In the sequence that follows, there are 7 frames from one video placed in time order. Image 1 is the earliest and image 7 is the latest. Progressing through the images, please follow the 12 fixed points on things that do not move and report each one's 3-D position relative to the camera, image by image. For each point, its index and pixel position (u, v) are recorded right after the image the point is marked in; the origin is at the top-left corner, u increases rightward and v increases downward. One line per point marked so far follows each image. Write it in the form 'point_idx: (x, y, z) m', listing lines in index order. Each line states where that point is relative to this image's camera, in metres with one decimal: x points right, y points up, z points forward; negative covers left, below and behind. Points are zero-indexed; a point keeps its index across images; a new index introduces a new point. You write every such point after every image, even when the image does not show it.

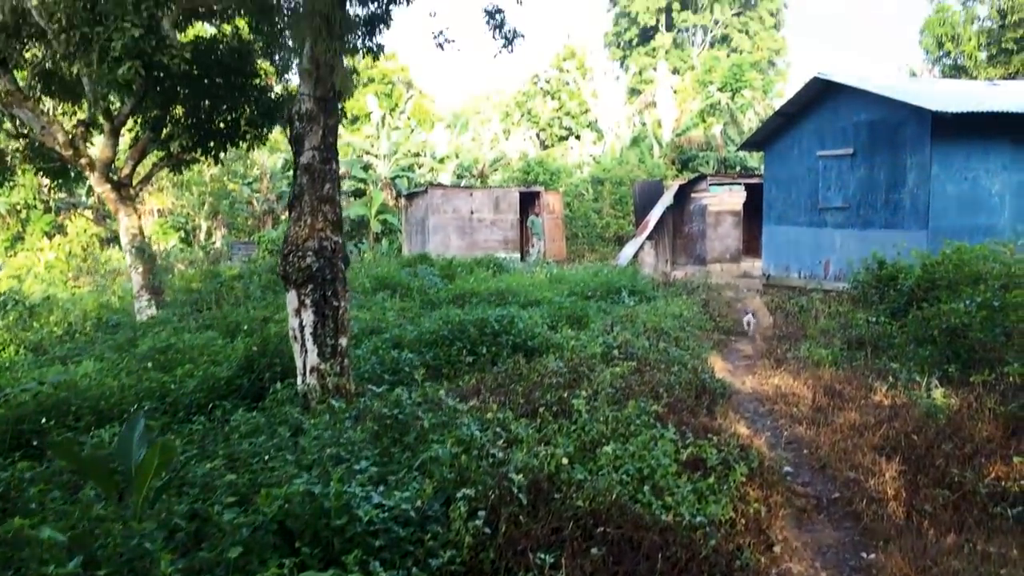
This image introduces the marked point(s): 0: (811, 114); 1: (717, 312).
0: (+4.2, +2.4, +11.9) m
1: (+2.2, -0.3, +9.2) m
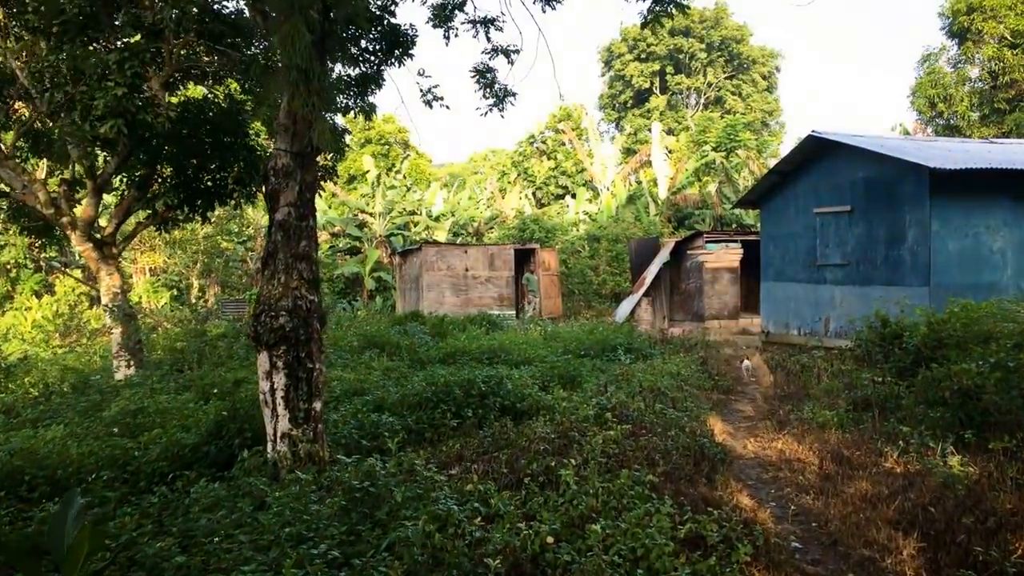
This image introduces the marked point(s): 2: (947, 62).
0: (+4.1, +1.6, +11.8) m
1: (+2.2, -0.9, +8.9) m
2: (+9.7, +5.1, +18.8) m
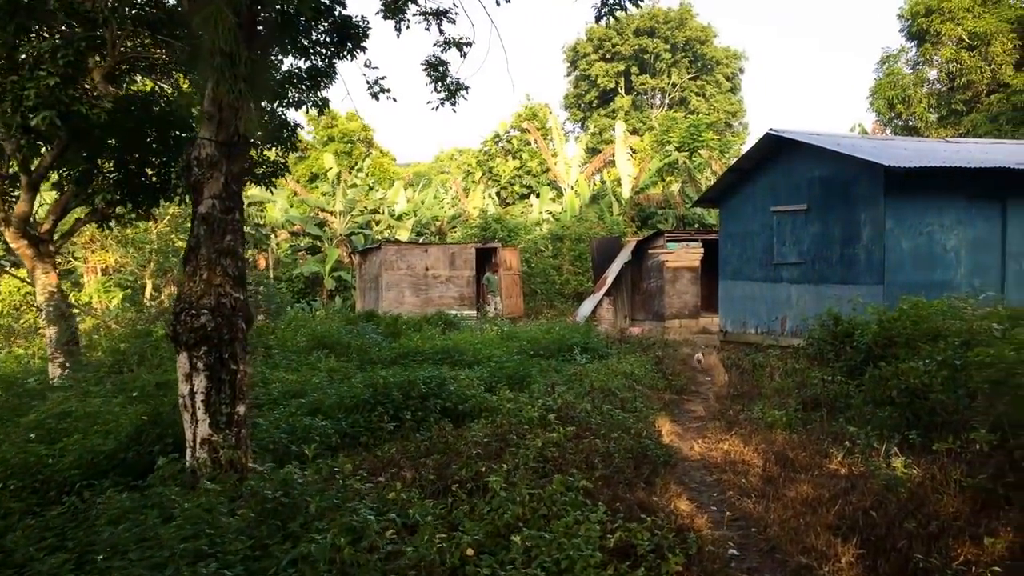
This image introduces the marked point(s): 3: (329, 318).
0: (+3.5, +1.6, +11.7) m
1: (+1.7, -0.9, +8.8) m
2: (+8.8, +5.1, +19.0) m
3: (-3.3, -0.5, +15.2) m
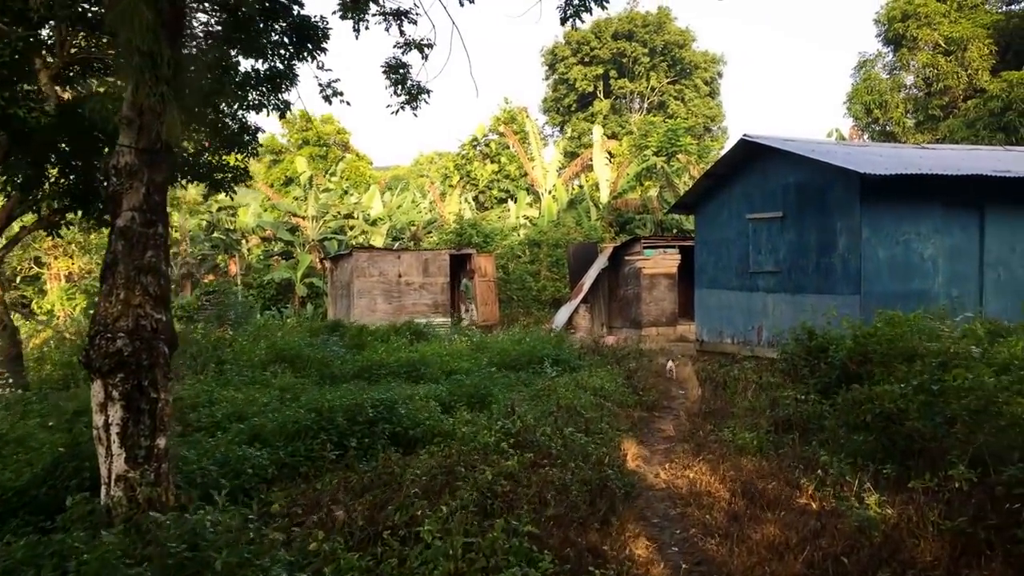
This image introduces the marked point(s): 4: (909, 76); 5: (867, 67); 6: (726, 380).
0: (+3.1, +1.5, +11.5) m
1: (+1.3, -1.0, +8.6) m
2: (+8.3, +4.9, +18.9) m
3: (-3.8, -0.7, +14.9) m
4: (+8.6, +4.6, +18.3) m
5: (+8.0, +5.0, +19.1) m
6: (+2.1, -0.9, +8.3) m
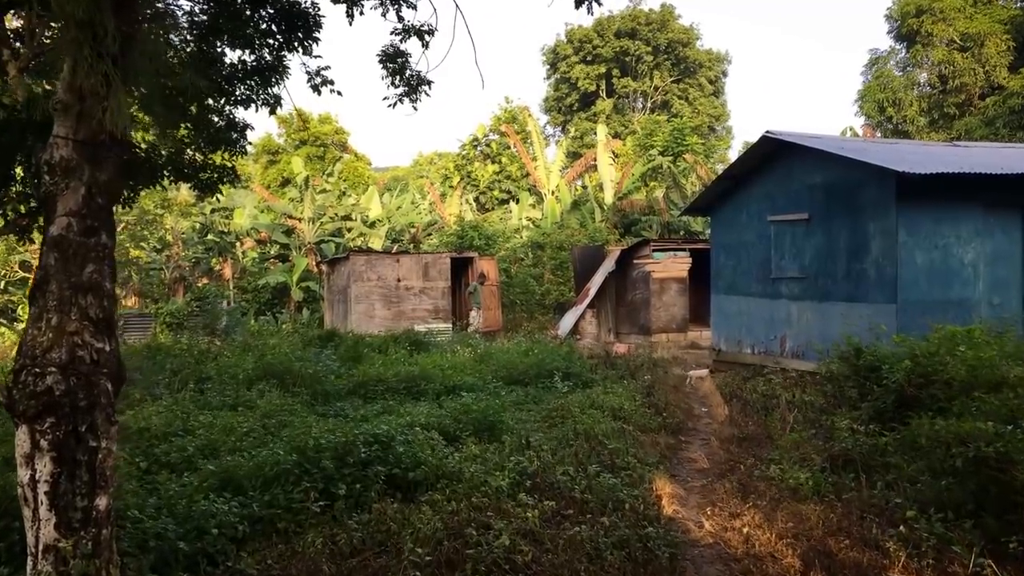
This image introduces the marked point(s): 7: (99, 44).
0: (+3.2, +1.4, +10.8) m
1: (+1.4, -1.1, +7.8) m
2: (+8.3, +4.8, +18.2) m
3: (-3.7, -0.8, +14.2) m
4: (+8.7, +4.6, +17.6) m
5: (+8.1, +4.9, +18.4) m
6: (+2.2, -1.0, +7.6) m
7: (-1.5, +0.9, +3.0) m
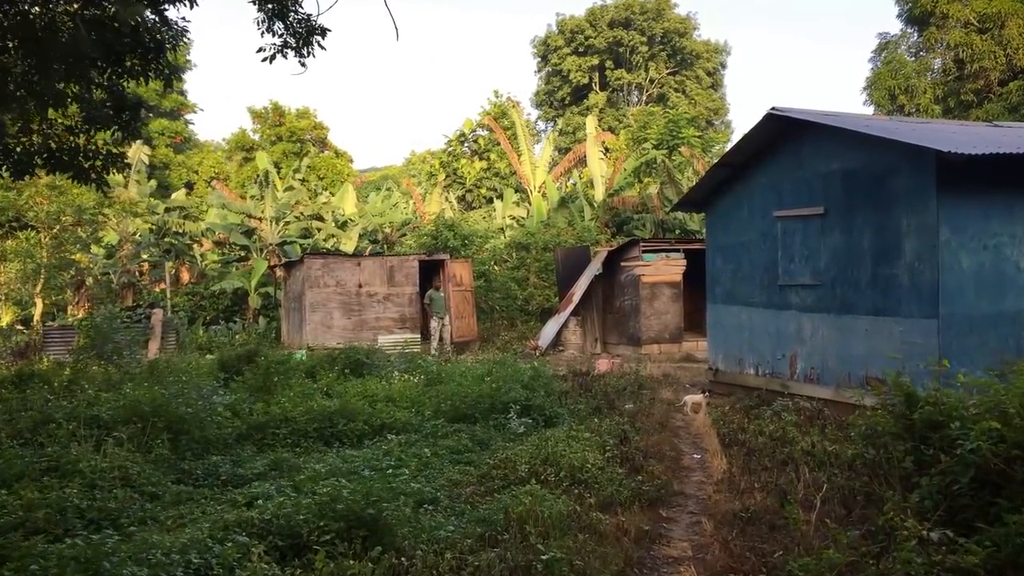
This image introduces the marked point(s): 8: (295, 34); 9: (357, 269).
0: (+2.7, +1.3, +9.0) m
1: (+0.9, -1.2, +6.1) m
2: (+7.8, +4.8, +16.5) m
3: (-4.2, -0.9, +12.4) m
4: (+8.2, +4.5, +15.9) m
5: (+7.6, +4.8, +16.7) m
6: (+1.7, -1.1, +5.8) m
7: (-2.0, +0.8, +1.2) m
8: (-1.3, +1.6, +5.1) m
9: (-2.8, +0.4, +15.3) m
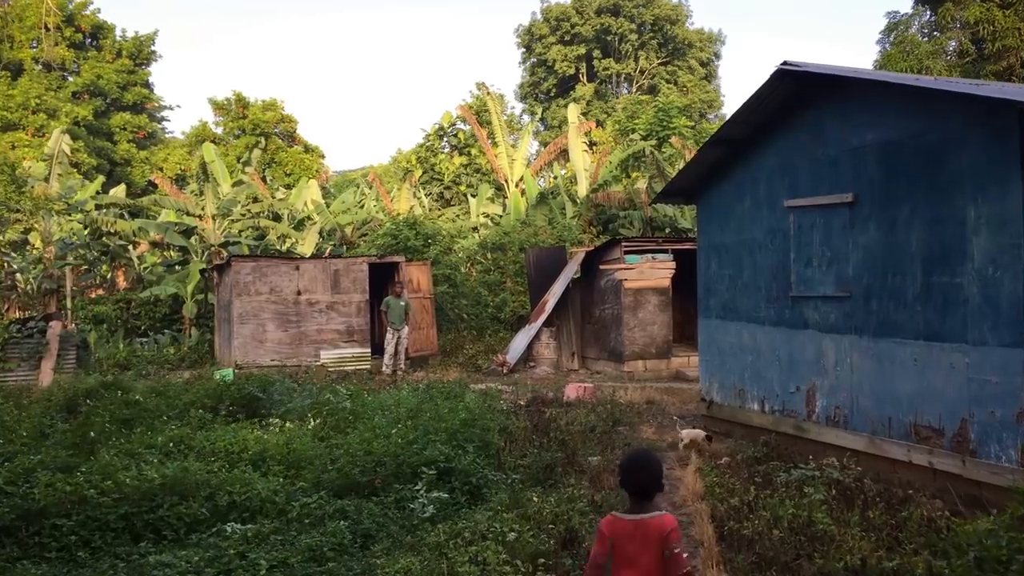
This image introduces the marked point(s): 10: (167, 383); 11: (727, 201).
0: (+2.2, +1.2, +7.0) m
1: (+0.4, -1.3, +4.0) m
2: (+7.2, +4.7, +14.4) m
3: (-4.8, -1.0, +10.3) m
4: (+7.6, +4.4, +13.9) m
5: (+7.0, +4.8, +14.6) m
6: (+1.2, -1.2, +3.8) m
7: (-2.5, +0.6, -0.9) m
8: (-1.9, +1.5, +3.0) m
9: (-3.4, +0.2, +13.2) m
10: (-3.8, -0.9, +8.7) m
11: (+2.0, +0.8, +7.6) m
